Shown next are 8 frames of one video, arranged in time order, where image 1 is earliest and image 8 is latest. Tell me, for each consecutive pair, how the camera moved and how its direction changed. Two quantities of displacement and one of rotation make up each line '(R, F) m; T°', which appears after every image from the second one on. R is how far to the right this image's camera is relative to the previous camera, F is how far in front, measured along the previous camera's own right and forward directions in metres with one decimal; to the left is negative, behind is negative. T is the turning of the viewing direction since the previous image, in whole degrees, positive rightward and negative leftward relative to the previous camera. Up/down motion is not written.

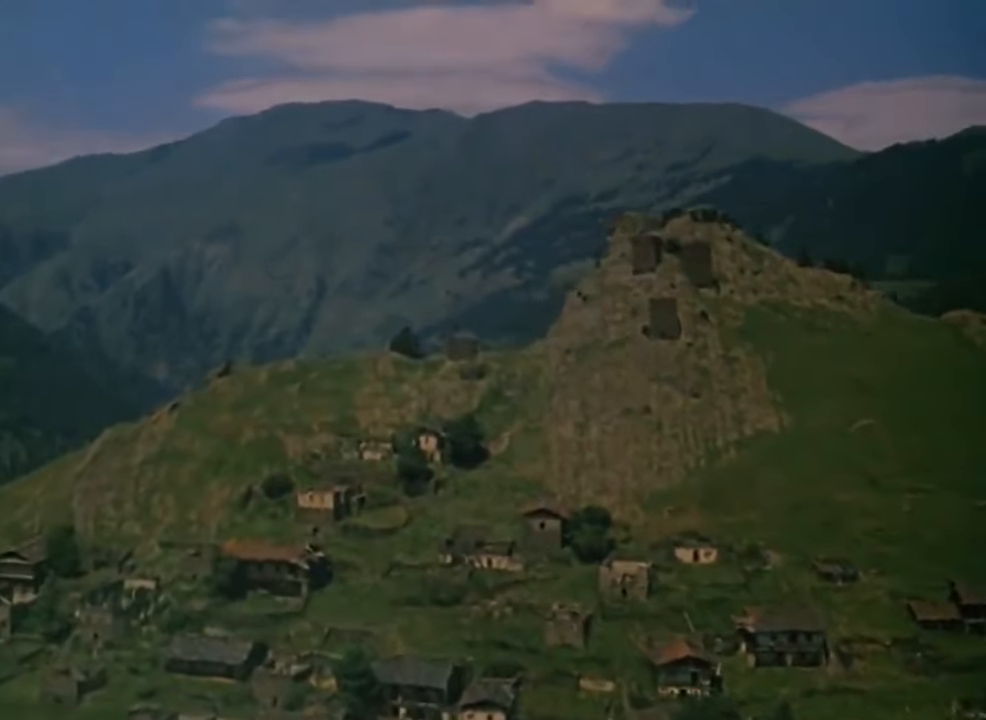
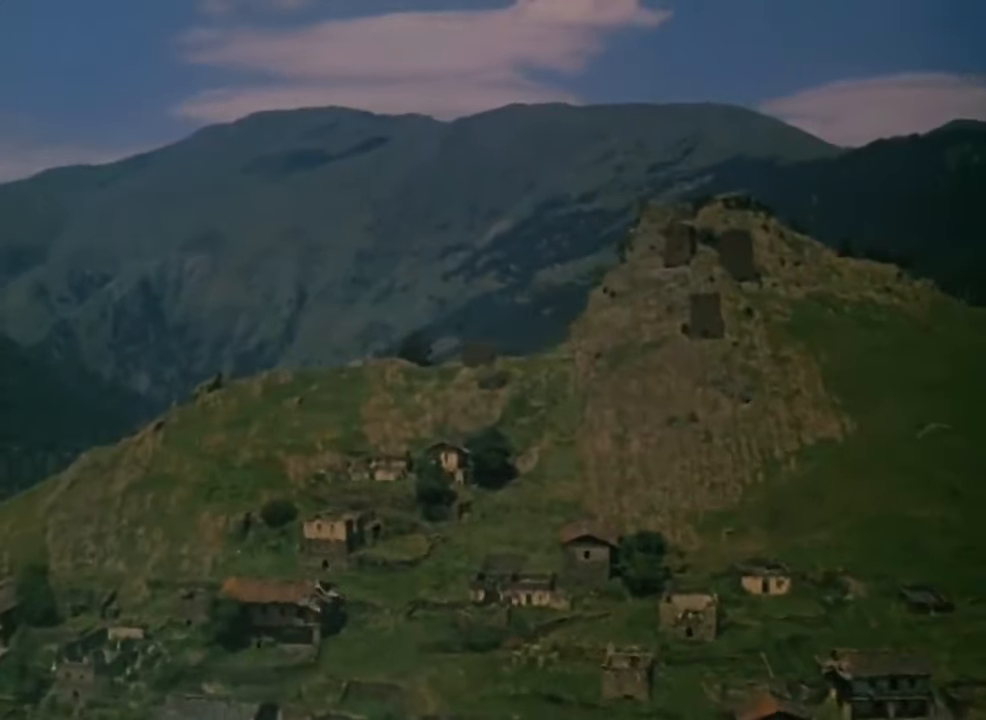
(-0.4, +1.5) m; +1°
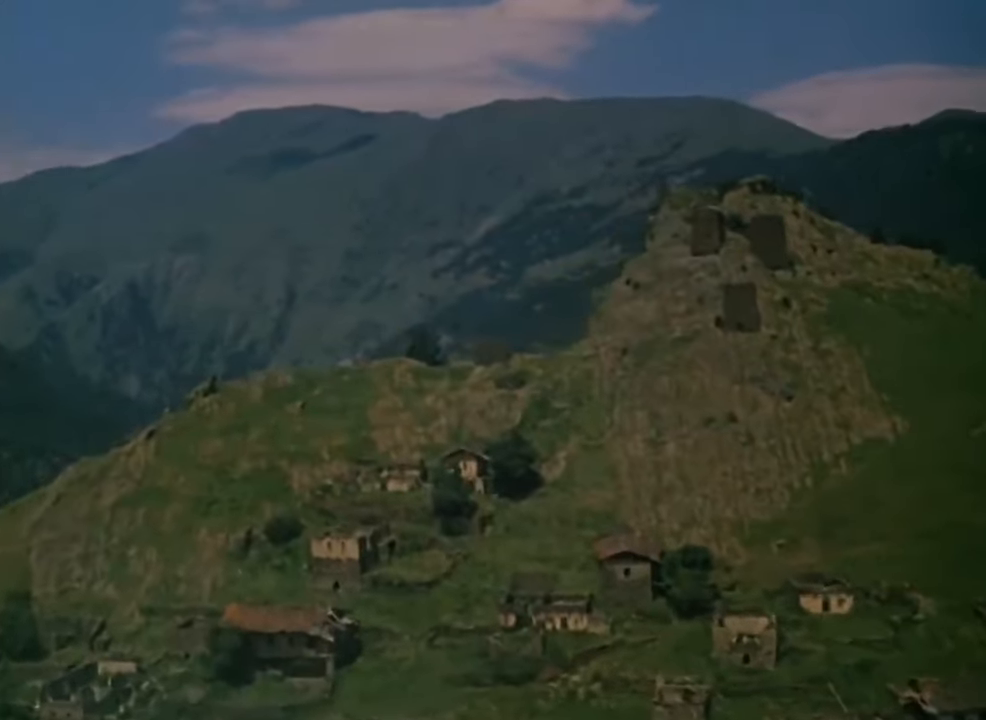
(-0.3, +1.0) m; 0°
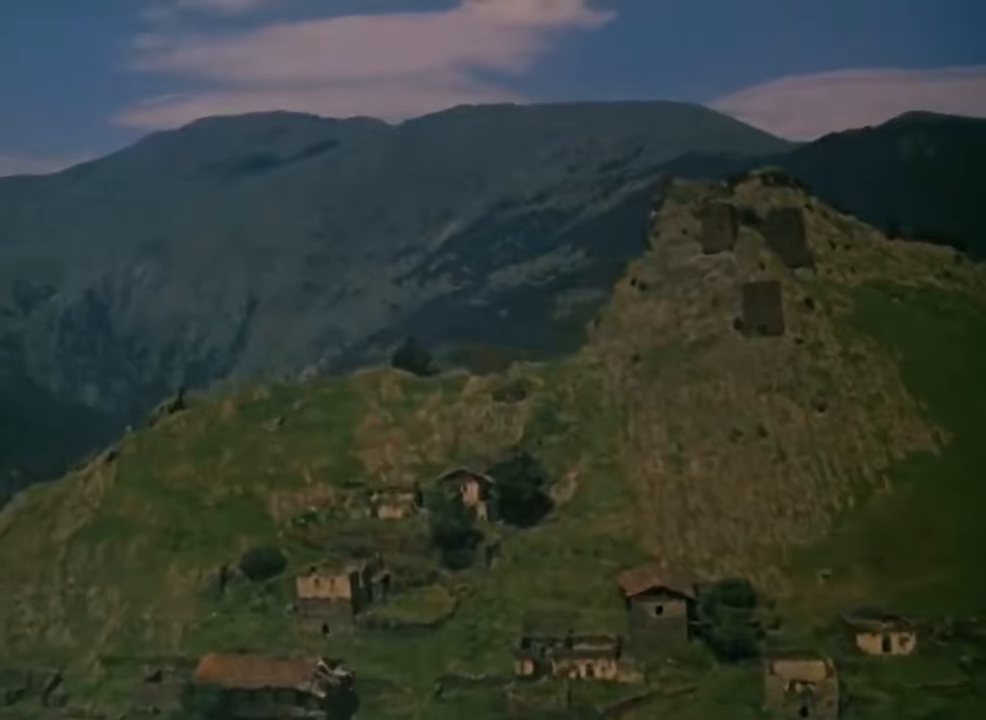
(-0.3, +1.1) m; +2°
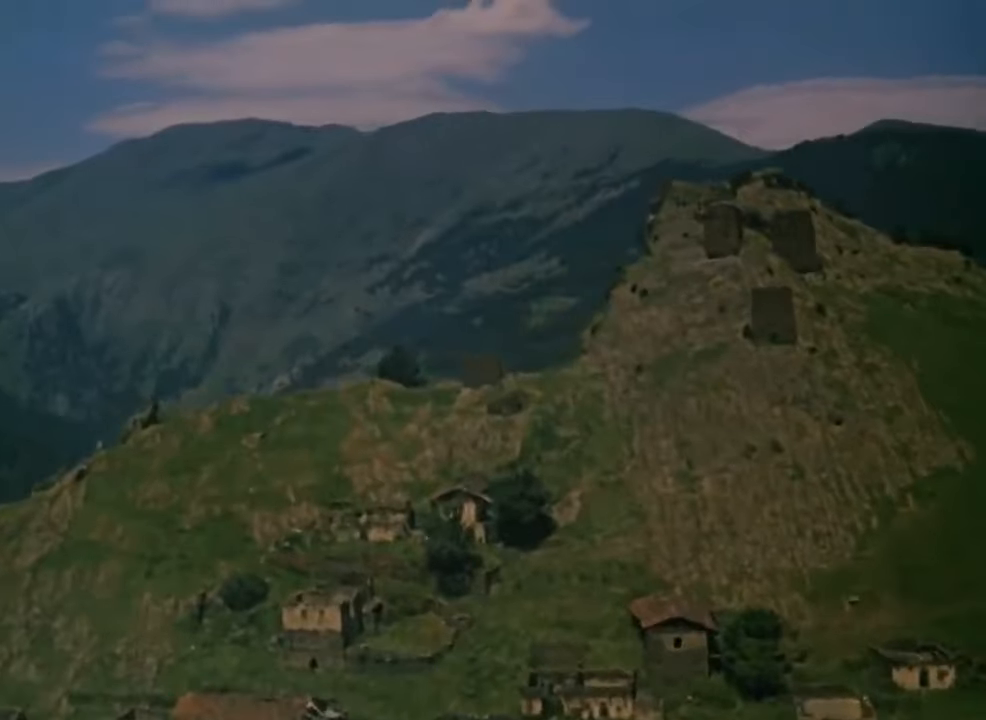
(-0.2, +0.6) m; +1°
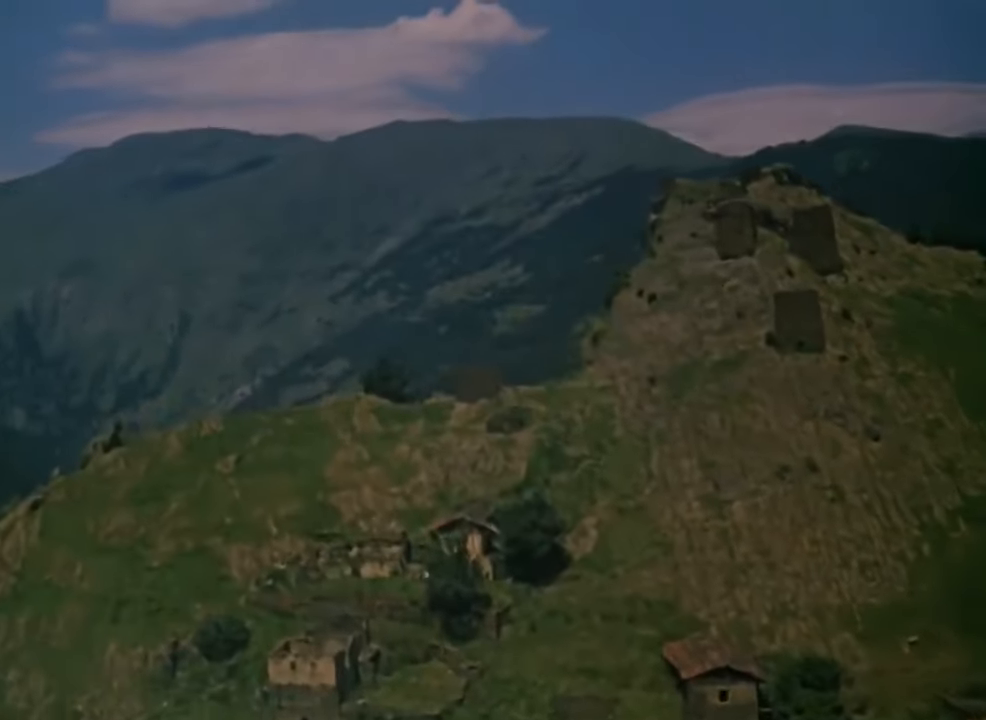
(-0.3, +0.9) m; +2°
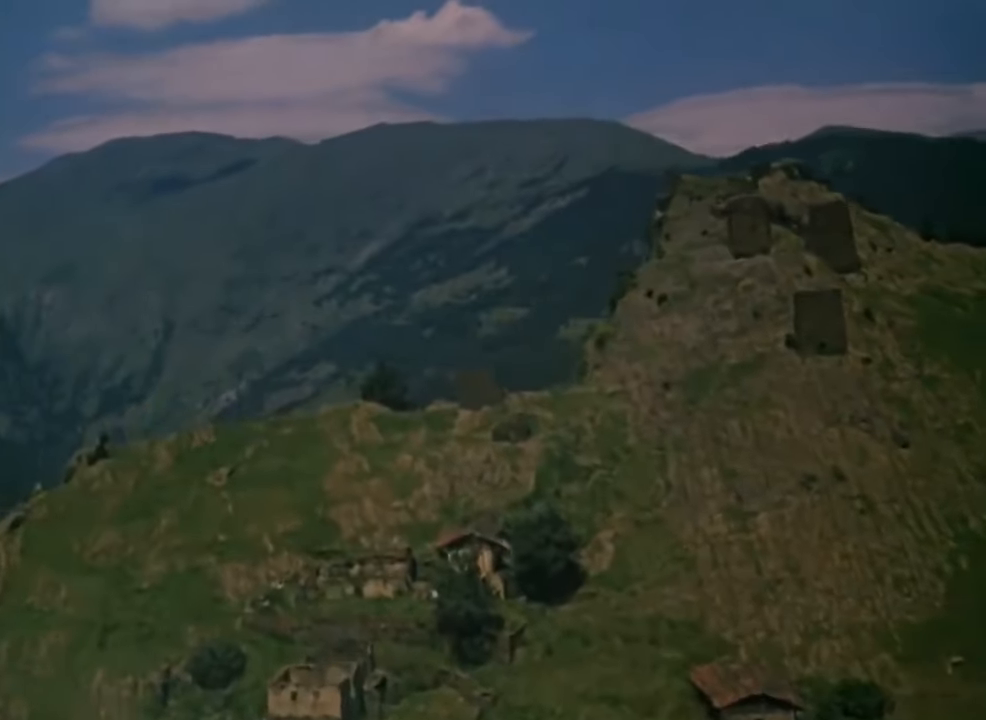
(-0.1, +0.5) m; +1°
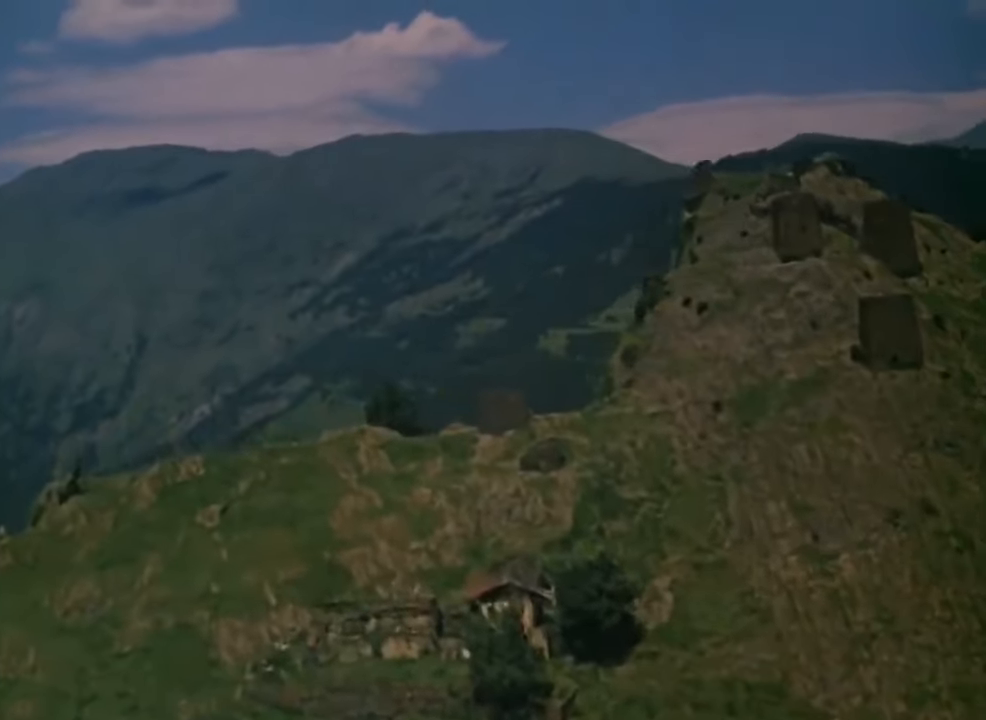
(-0.3, +1.1) m; +1°
